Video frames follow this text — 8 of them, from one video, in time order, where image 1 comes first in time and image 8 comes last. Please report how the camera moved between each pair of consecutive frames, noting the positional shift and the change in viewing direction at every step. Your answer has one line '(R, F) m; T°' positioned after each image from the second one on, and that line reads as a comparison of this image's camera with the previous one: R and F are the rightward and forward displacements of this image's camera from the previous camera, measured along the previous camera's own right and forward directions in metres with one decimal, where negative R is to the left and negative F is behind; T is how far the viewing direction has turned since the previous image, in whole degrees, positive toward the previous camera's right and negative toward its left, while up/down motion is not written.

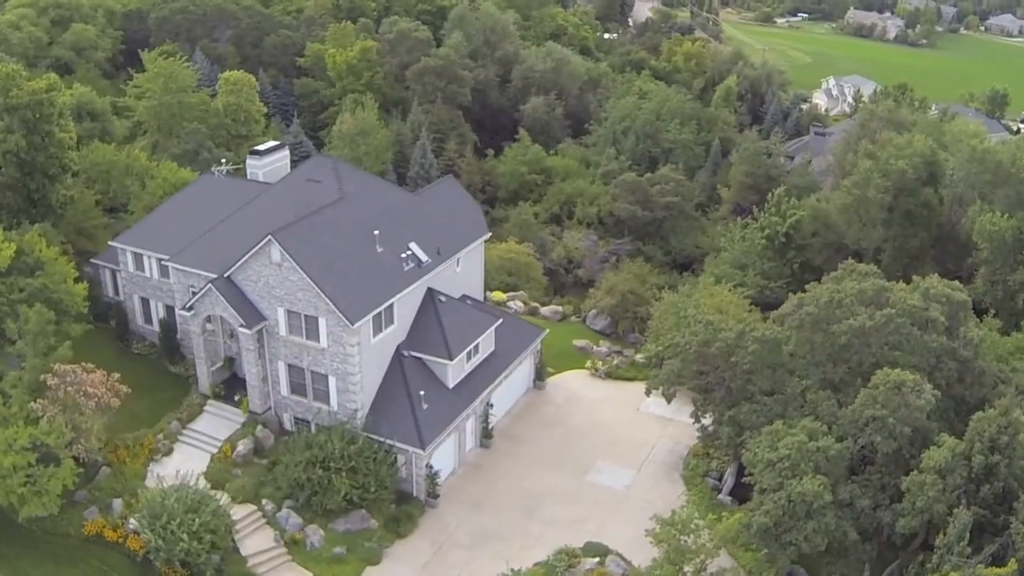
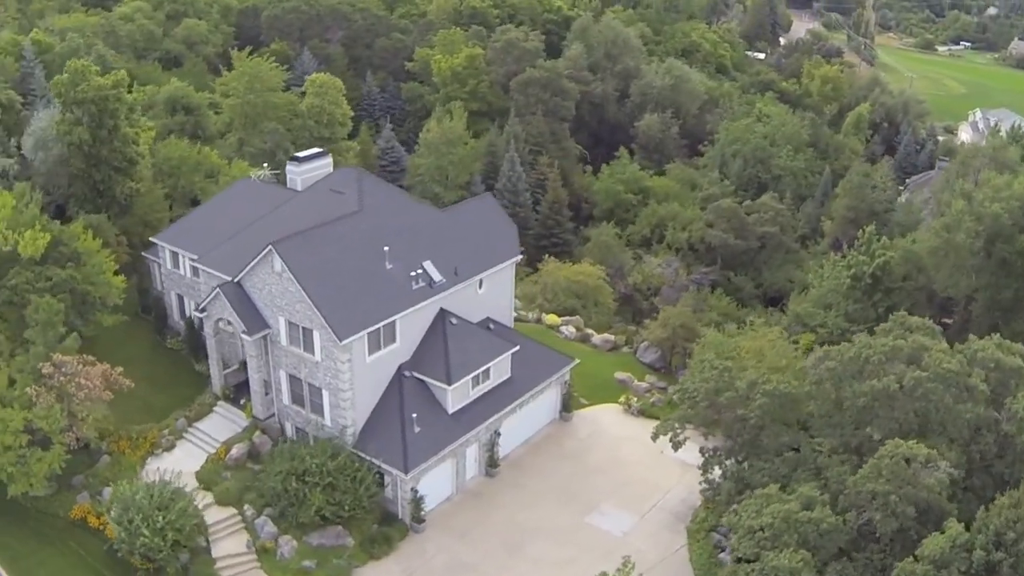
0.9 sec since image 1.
(+5.9, +1.1) m; -9°
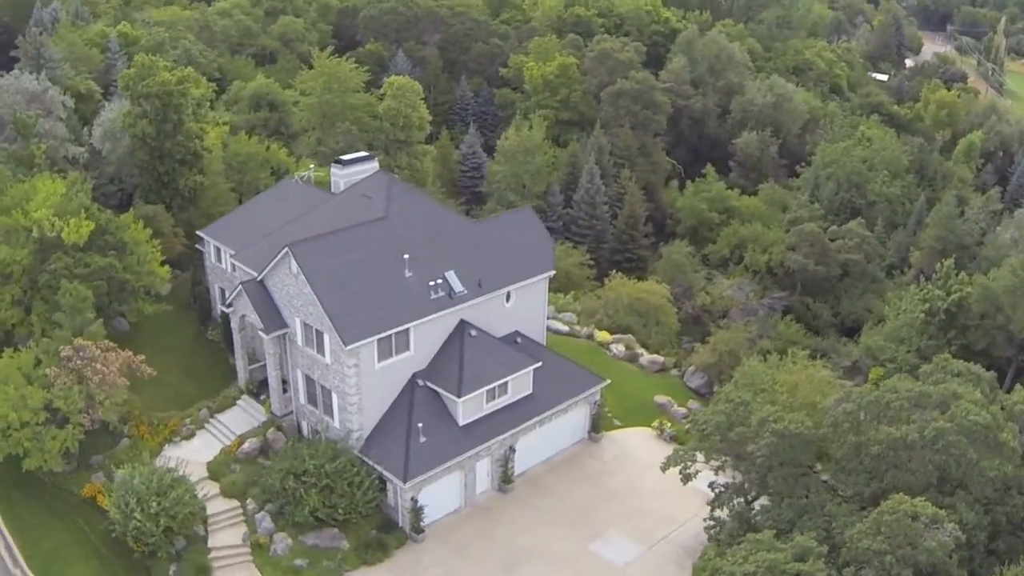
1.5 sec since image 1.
(+4.4, +0.5) m; -8°
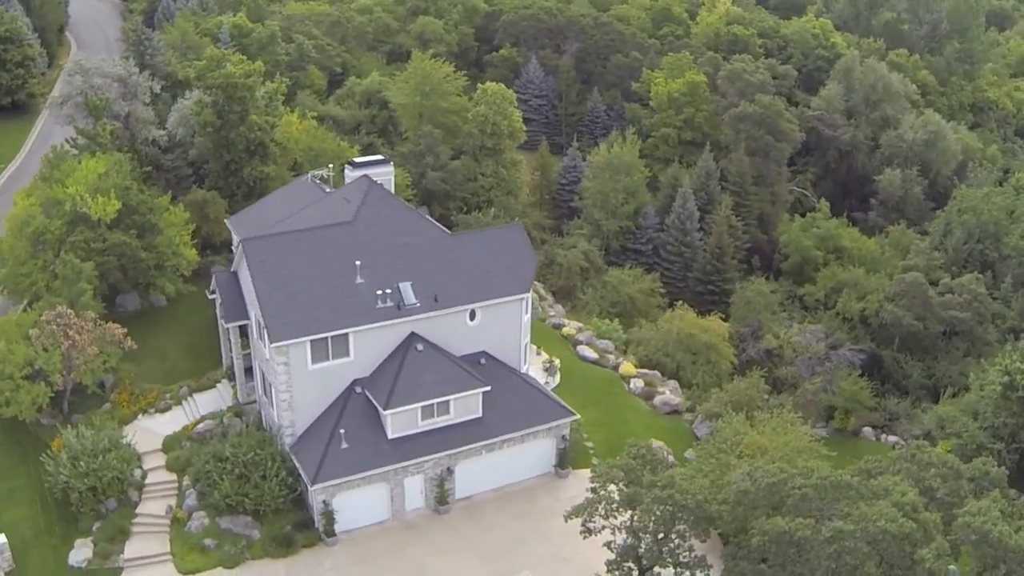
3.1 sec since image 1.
(+12.1, +1.7) m; -16°
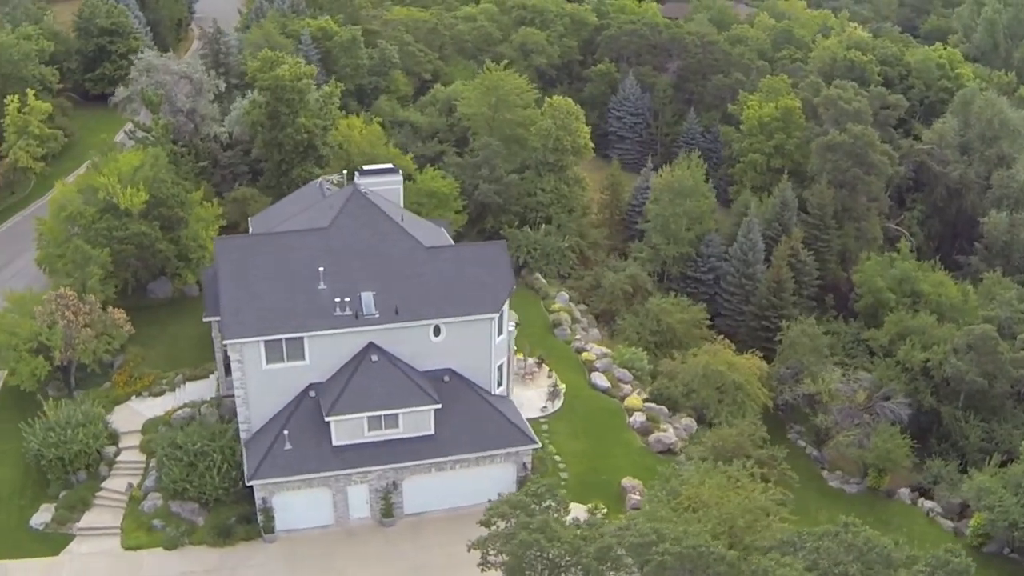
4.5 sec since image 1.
(+9.7, +1.6) m; -13°
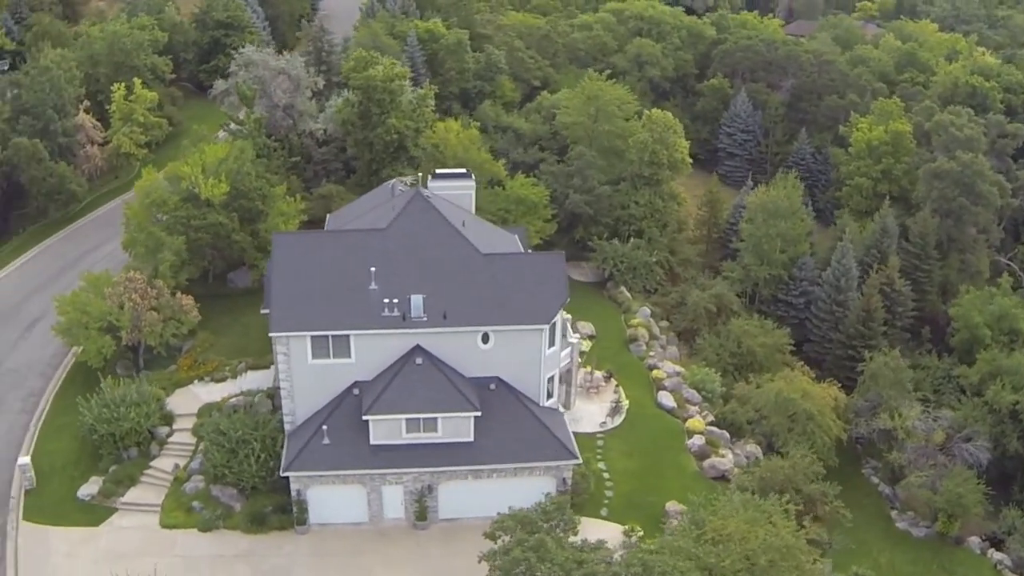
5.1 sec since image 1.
(+4.1, +0.7) m; -8°
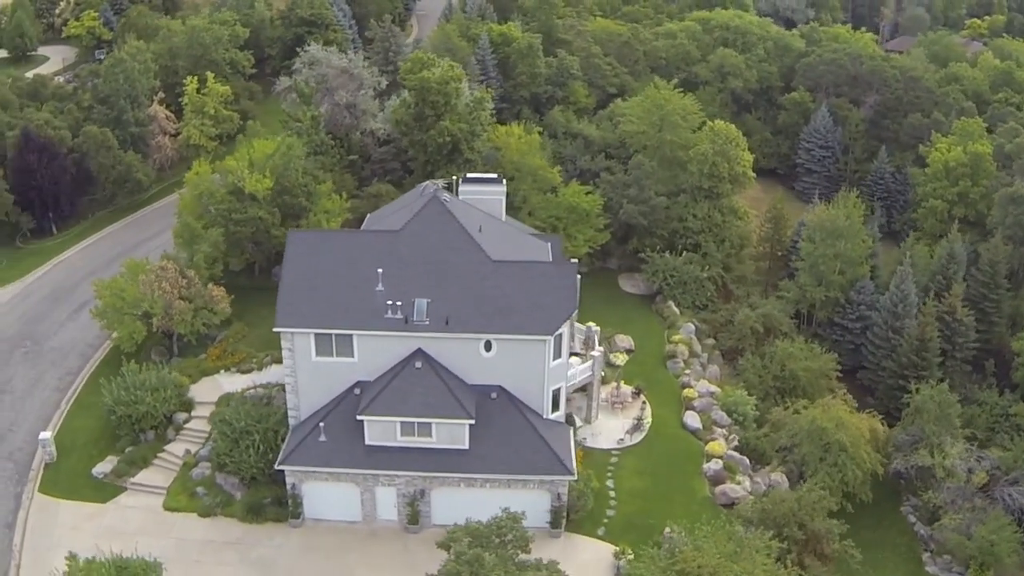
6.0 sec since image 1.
(+5.6, +0.7) m; -8°
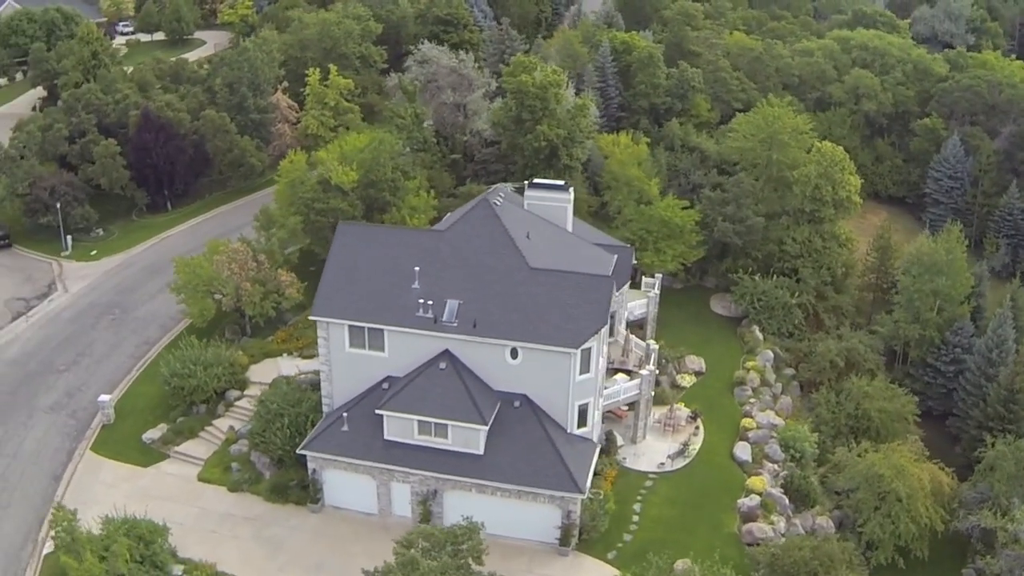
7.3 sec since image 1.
(+7.1, +1.1) m; -12°
